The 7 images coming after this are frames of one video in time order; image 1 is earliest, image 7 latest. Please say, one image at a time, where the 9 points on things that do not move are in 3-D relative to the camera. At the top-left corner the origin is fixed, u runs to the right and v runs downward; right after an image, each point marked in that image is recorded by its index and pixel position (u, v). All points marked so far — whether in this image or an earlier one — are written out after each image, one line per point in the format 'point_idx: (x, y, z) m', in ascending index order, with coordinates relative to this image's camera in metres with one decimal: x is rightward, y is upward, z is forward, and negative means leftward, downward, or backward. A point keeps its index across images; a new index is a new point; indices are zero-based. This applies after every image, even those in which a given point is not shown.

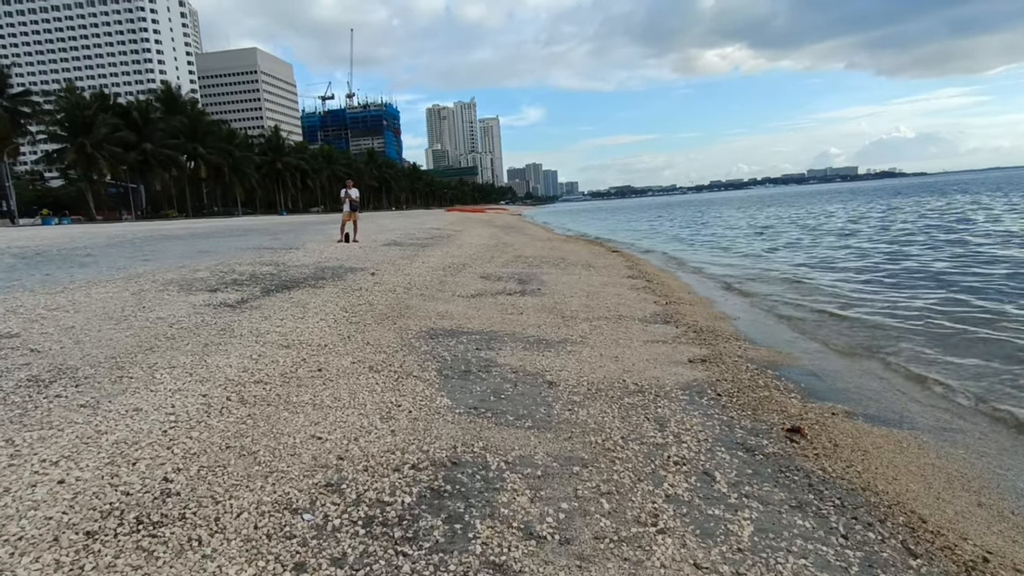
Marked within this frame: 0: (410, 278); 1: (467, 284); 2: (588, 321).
0: (-2.4, +0.2, +13.7) m
1: (-1.1, +0.1, +13.5) m
2: (+1.3, -0.6, +10.2) m
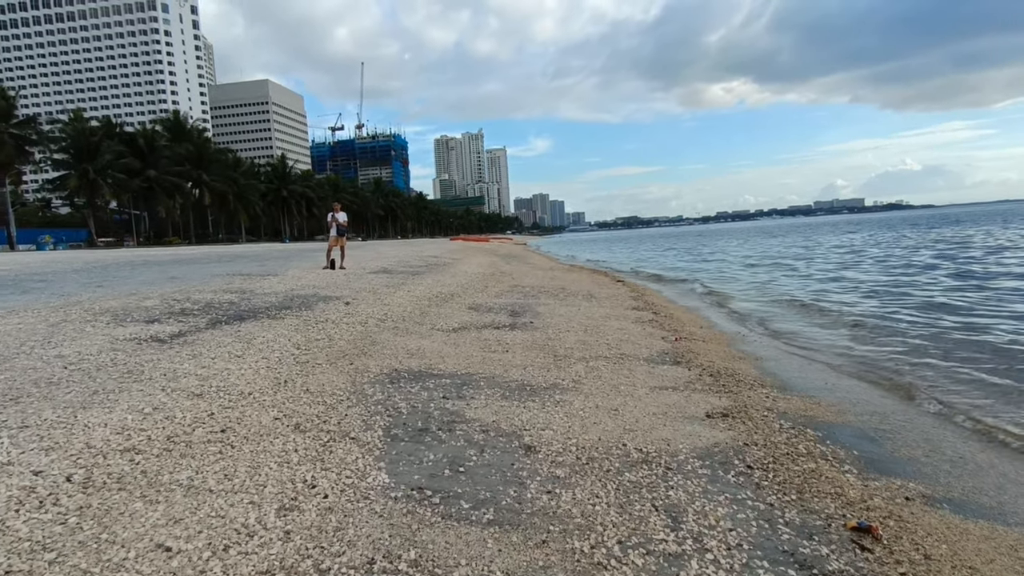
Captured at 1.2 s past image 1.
0: (-2.6, -0.4, +12.2) m
1: (-1.3, -0.6, +12.0) m
2: (+1.1, -1.1, +8.6) m
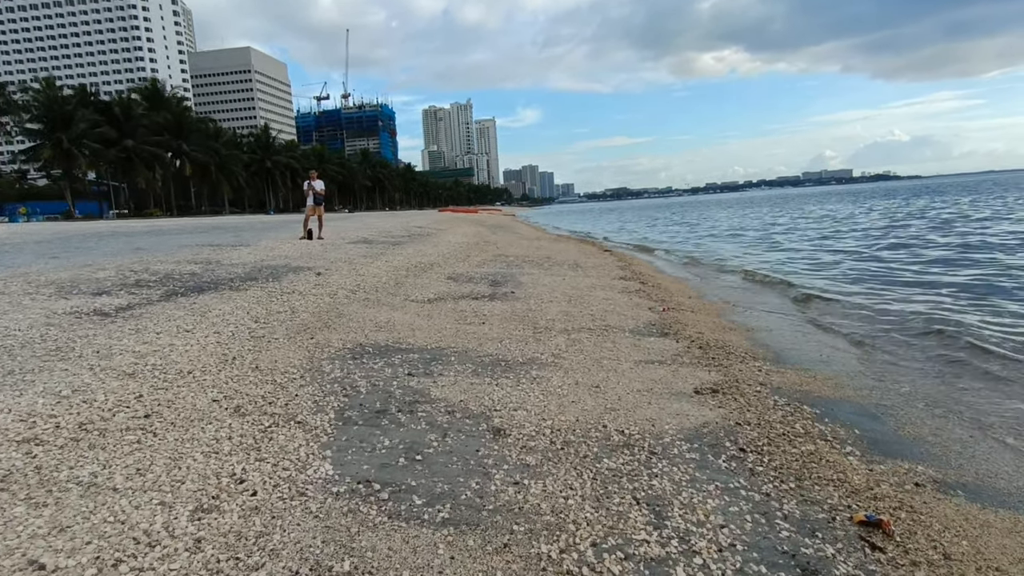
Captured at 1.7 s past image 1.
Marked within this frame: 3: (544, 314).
0: (-3.0, +0.2, +11.6) m
1: (-1.7, 0.0, +11.4) m
2: (+0.8, -0.6, +8.1) m
3: (+0.5, -0.4, +9.4) m
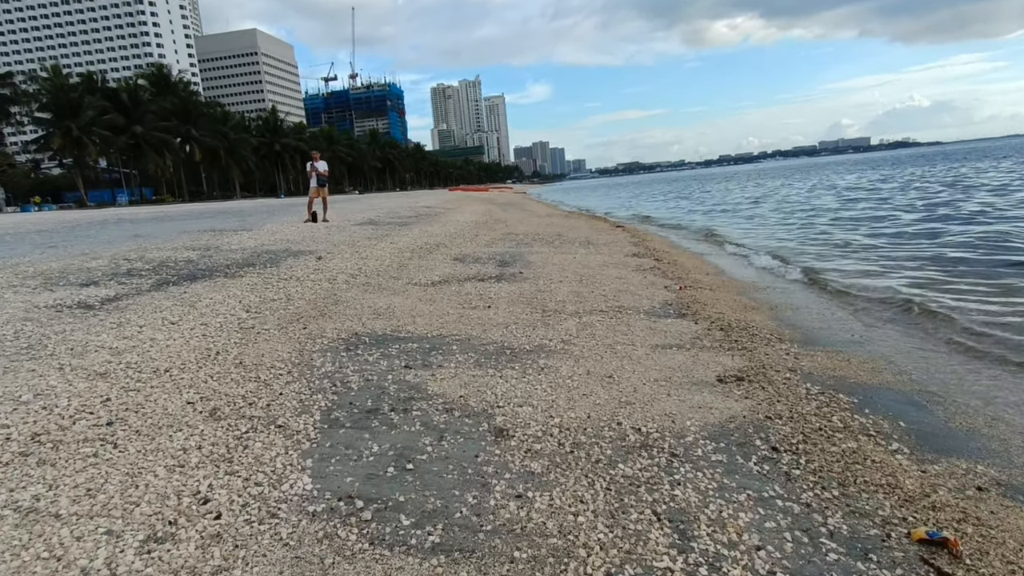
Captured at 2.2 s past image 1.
0: (-2.8, +0.5, +11.1) m
1: (-1.5, +0.4, +10.9) m
2: (+0.8, -0.4, +7.6) m
3: (+0.6, -0.1, +8.9) m
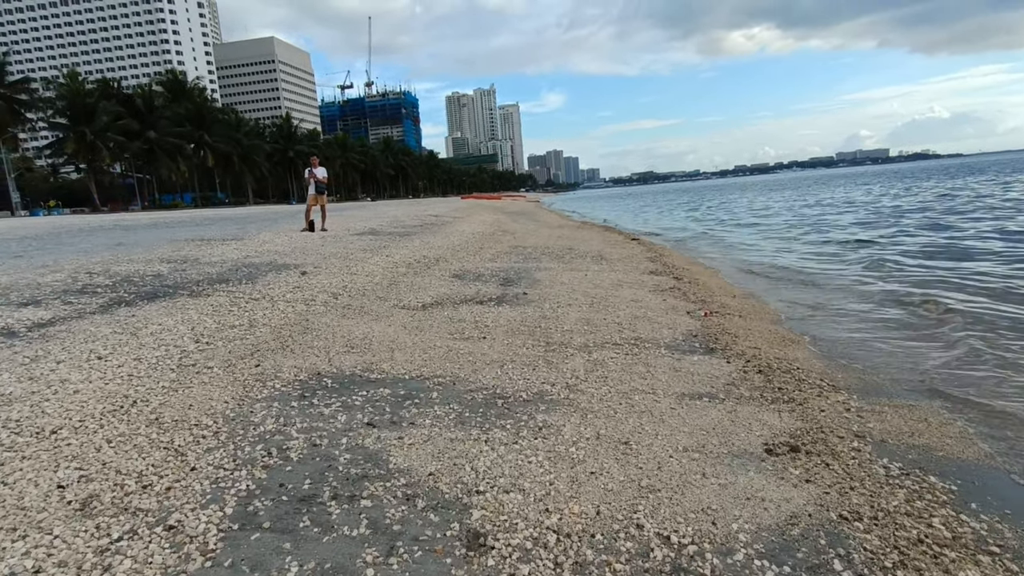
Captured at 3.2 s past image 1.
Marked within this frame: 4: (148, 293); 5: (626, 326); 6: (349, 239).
0: (-2.8, +0.1, +10.1) m
1: (-1.5, 0.0, +9.8) m
2: (+0.8, -0.7, +6.4) m
3: (+0.6, -0.5, +7.8) m
4: (-5.1, -0.1, +8.1) m
5: (+1.5, -0.5, +7.8) m
6: (-4.6, +1.4, +16.3) m
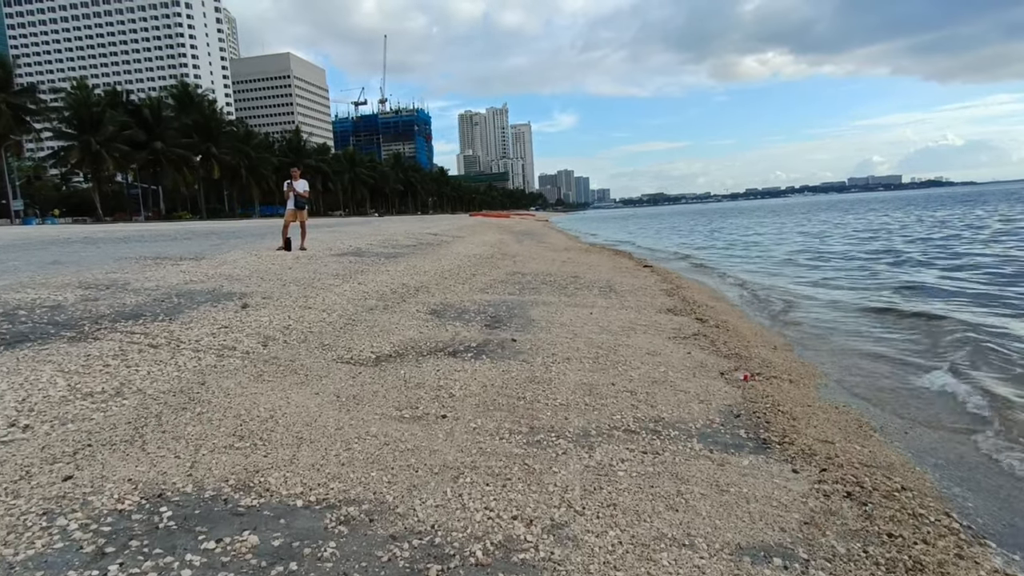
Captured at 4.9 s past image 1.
0: (-3.0, -0.4, +8.1) m
1: (-1.7, -0.6, +7.9) m
2: (+0.6, -1.2, +4.4) m
3: (+0.4, -1.0, +5.8) m
4: (-5.3, -0.5, +6.2) m
5: (+1.3, -1.1, +5.8) m
6: (-4.6, +0.7, +14.5) m
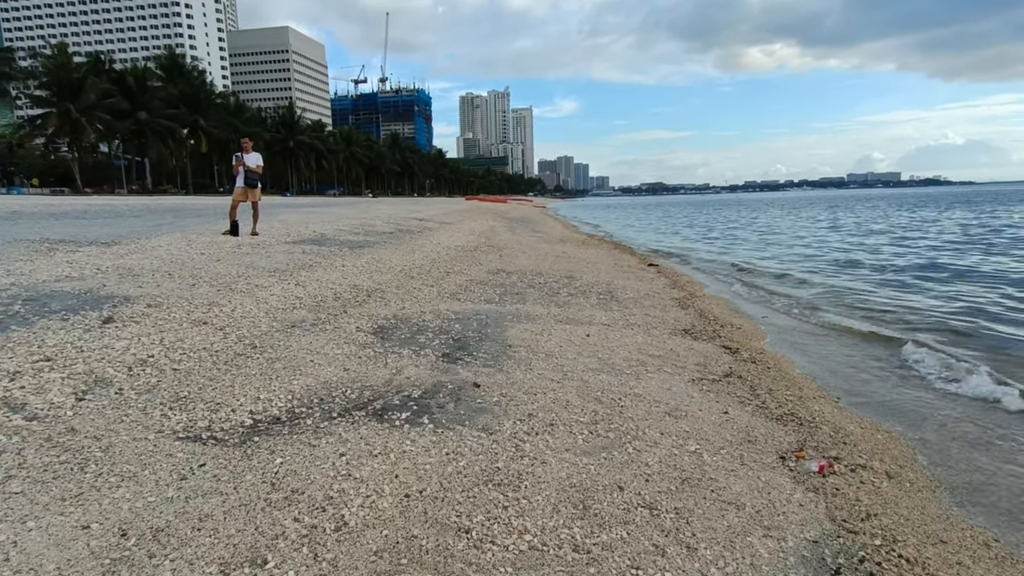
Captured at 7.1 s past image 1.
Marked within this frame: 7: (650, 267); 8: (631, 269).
0: (-3.3, -0.5, +5.8) m
1: (-2.0, -0.7, +5.5) m
2: (+0.2, -1.5, +2.1) m
3: (+0.1, -1.3, +3.4) m
4: (-5.6, -0.6, +3.9) m
5: (+0.9, -1.4, +3.4) m
6: (-5.0, +0.8, +12.1) m
7: (+3.9, +0.5, +16.2) m
8: (+3.2, +0.5, +15.7) m
